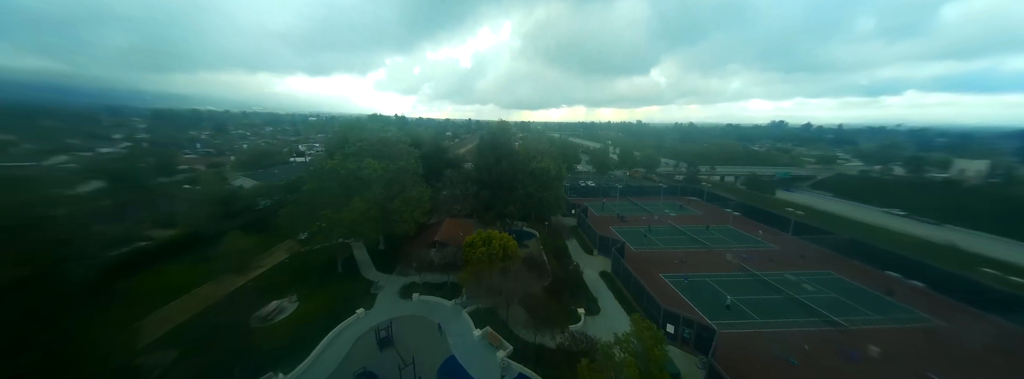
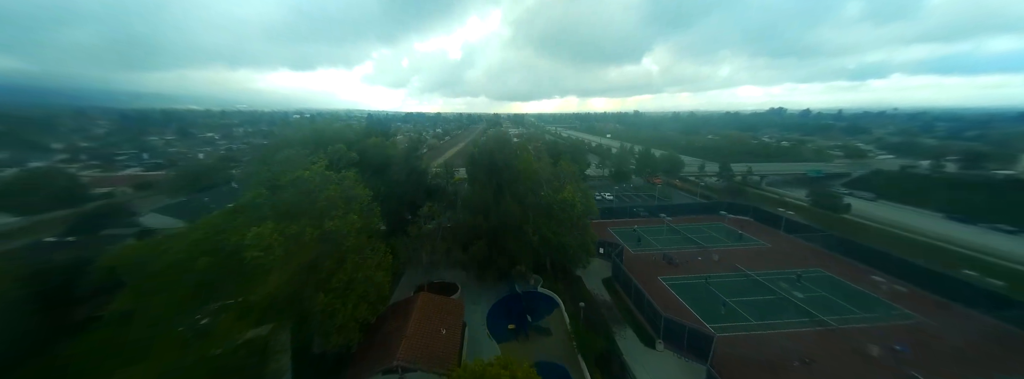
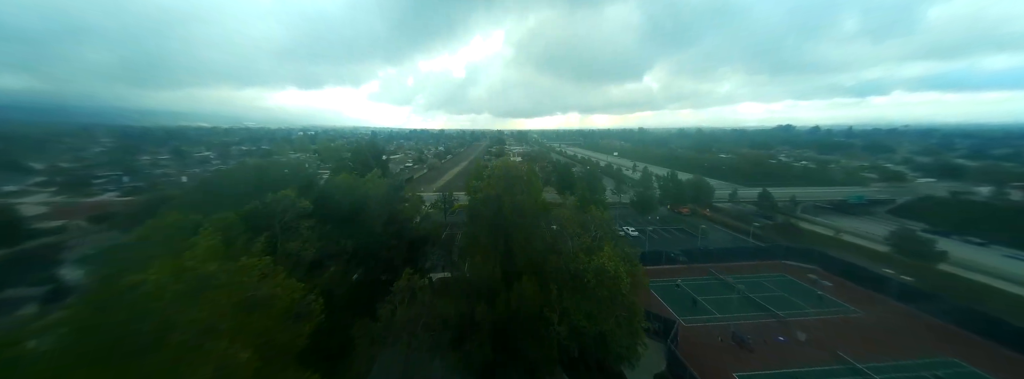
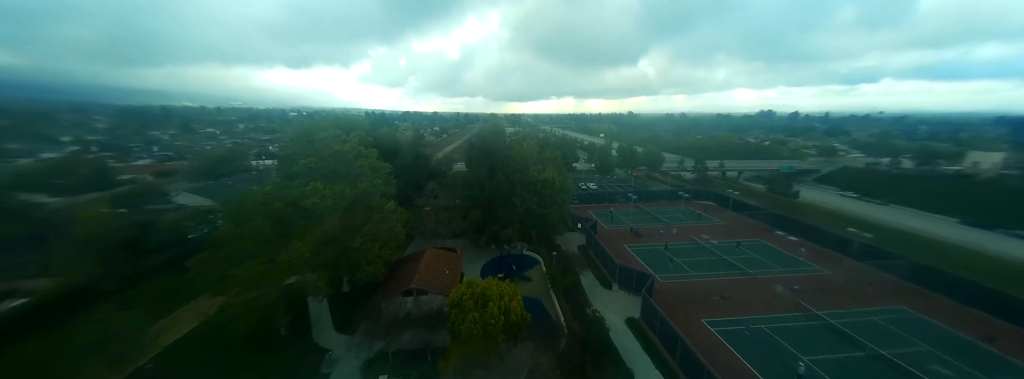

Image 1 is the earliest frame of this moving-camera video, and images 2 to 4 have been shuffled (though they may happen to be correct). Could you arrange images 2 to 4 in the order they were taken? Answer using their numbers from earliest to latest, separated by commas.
4, 2, 3
